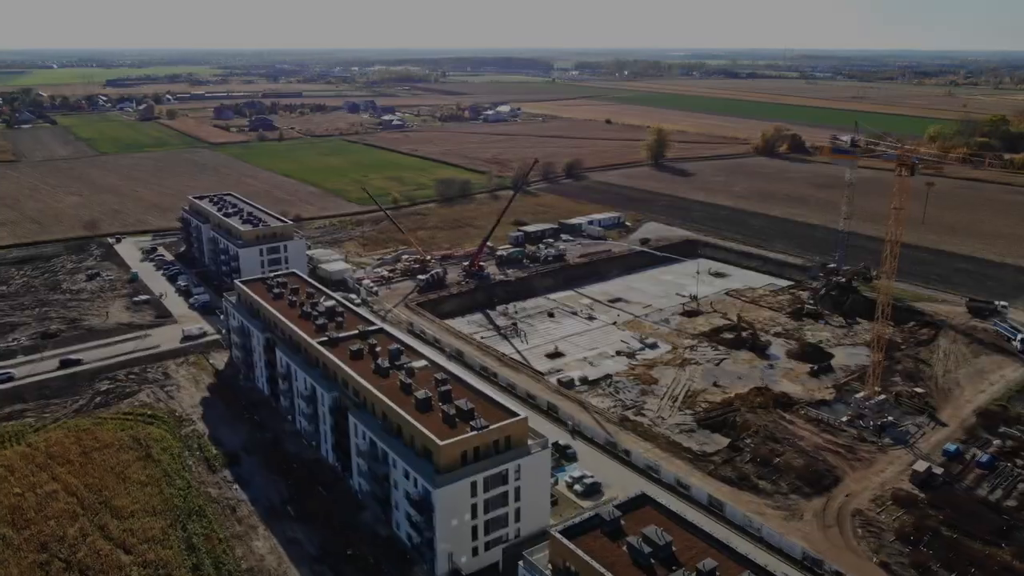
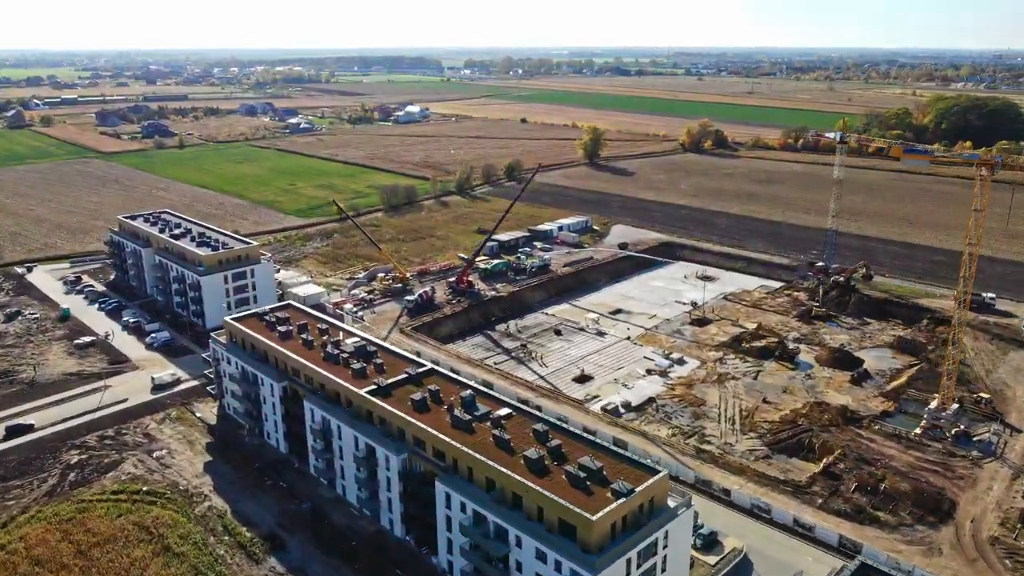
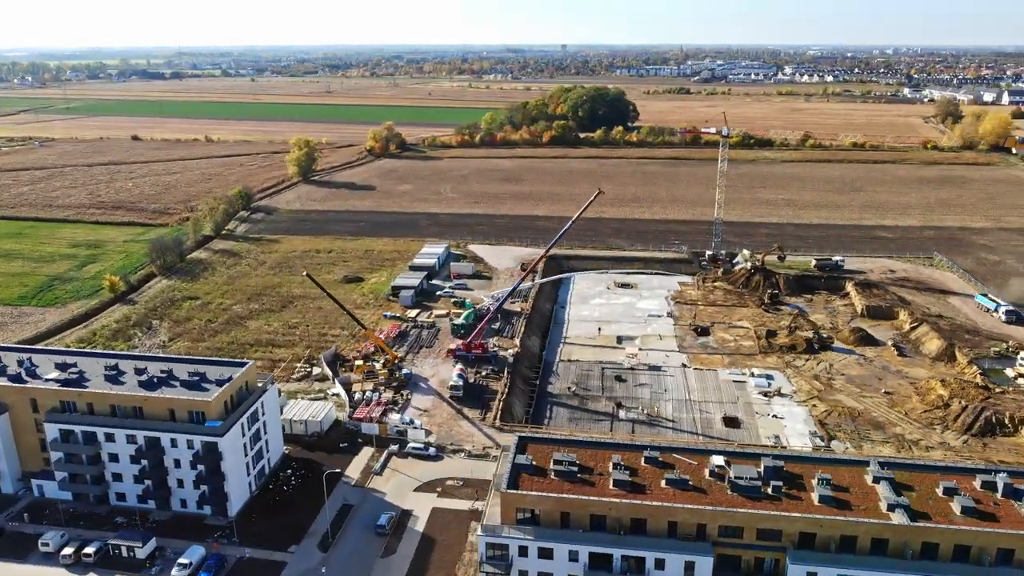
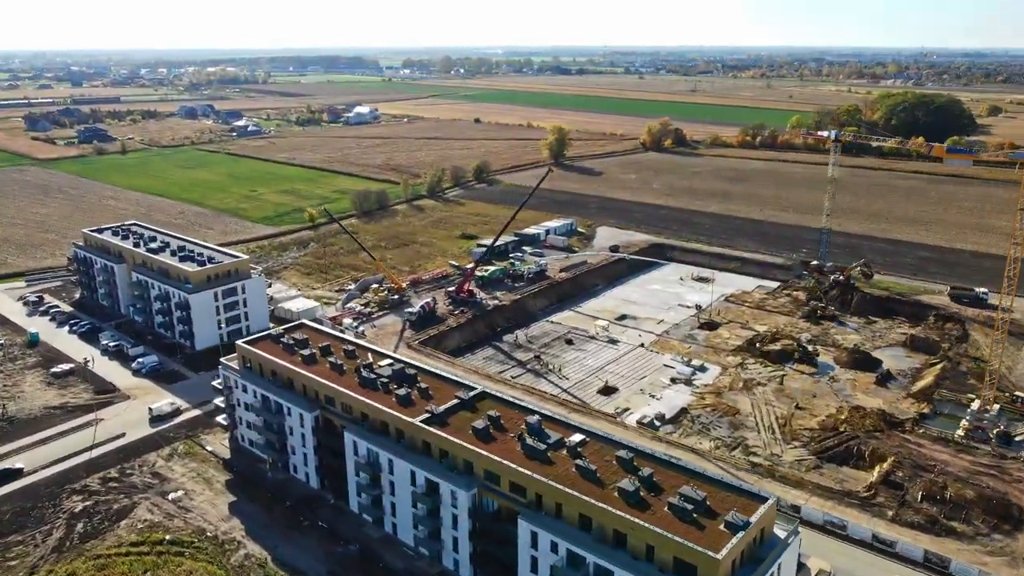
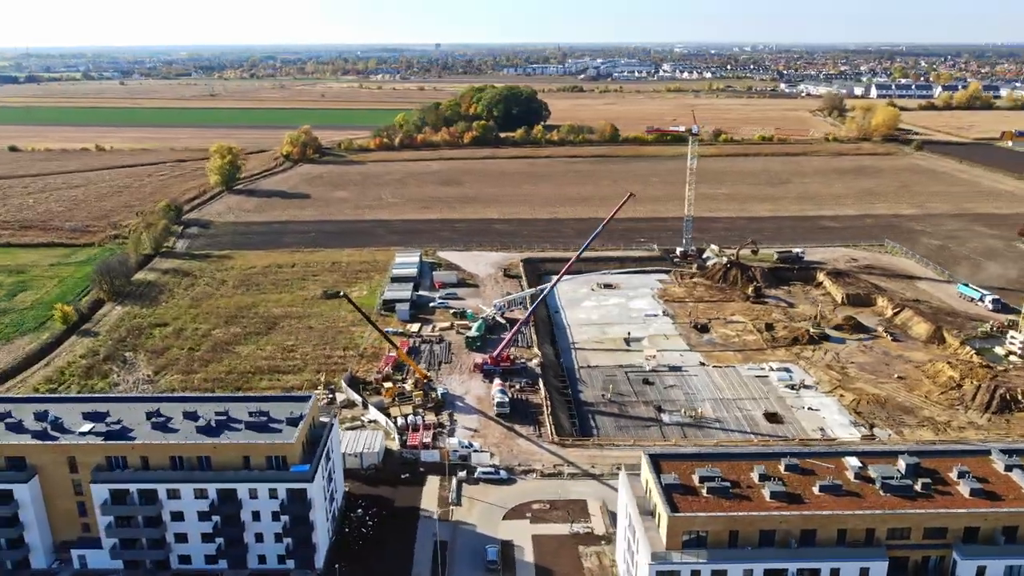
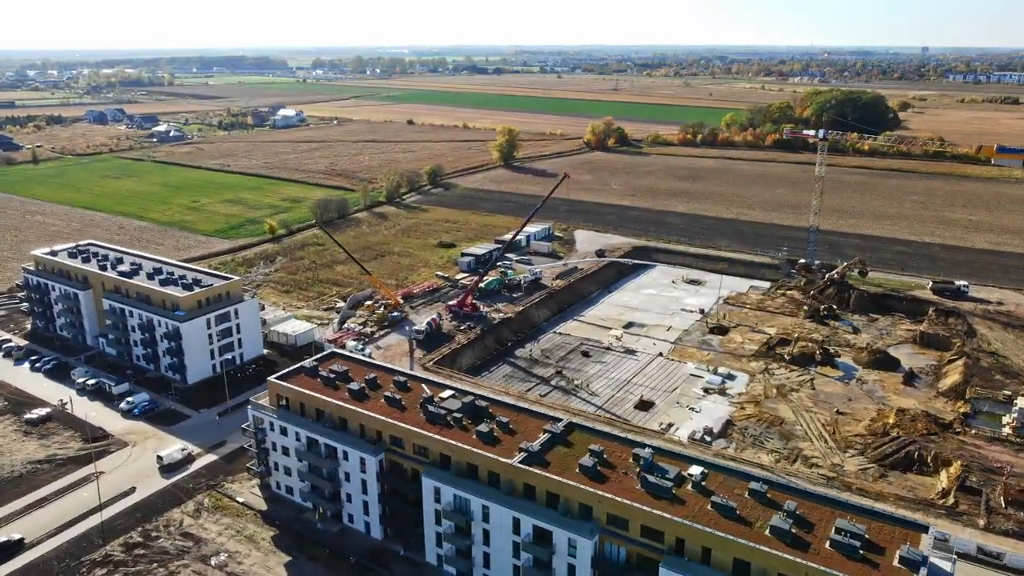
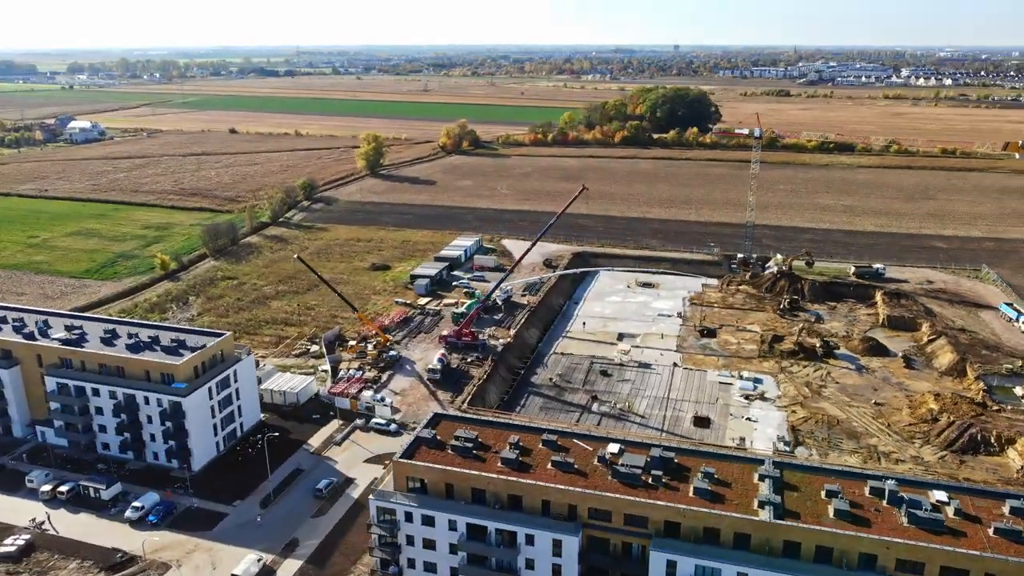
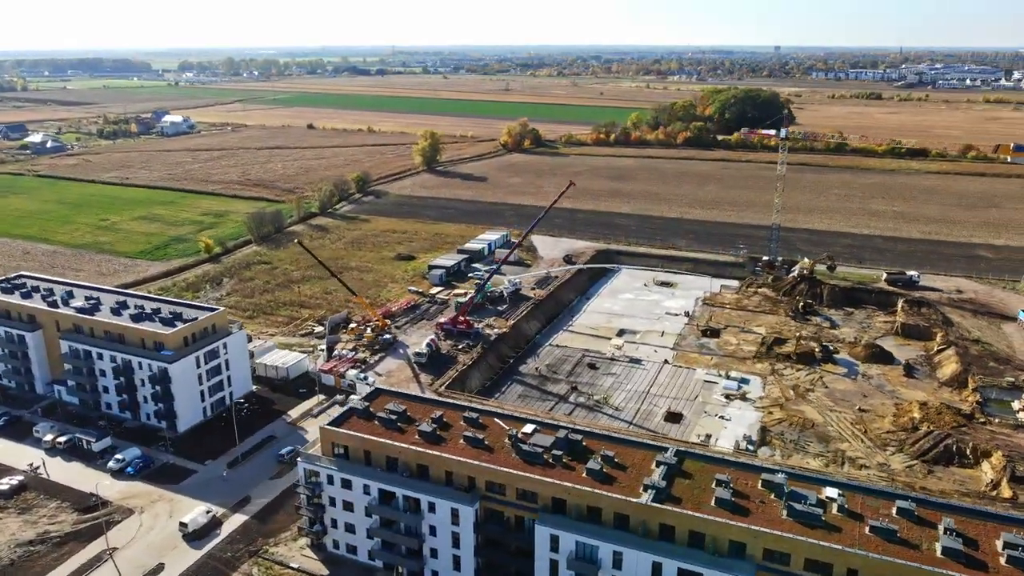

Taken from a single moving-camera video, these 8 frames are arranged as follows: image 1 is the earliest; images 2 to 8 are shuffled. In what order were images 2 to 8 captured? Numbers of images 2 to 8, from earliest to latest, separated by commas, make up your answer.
2, 4, 6, 8, 7, 3, 5
